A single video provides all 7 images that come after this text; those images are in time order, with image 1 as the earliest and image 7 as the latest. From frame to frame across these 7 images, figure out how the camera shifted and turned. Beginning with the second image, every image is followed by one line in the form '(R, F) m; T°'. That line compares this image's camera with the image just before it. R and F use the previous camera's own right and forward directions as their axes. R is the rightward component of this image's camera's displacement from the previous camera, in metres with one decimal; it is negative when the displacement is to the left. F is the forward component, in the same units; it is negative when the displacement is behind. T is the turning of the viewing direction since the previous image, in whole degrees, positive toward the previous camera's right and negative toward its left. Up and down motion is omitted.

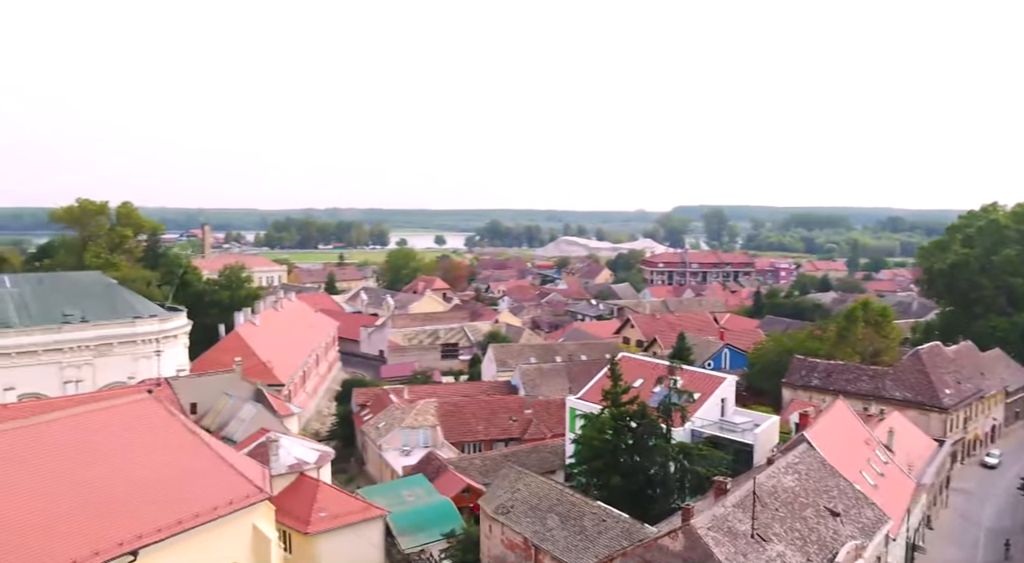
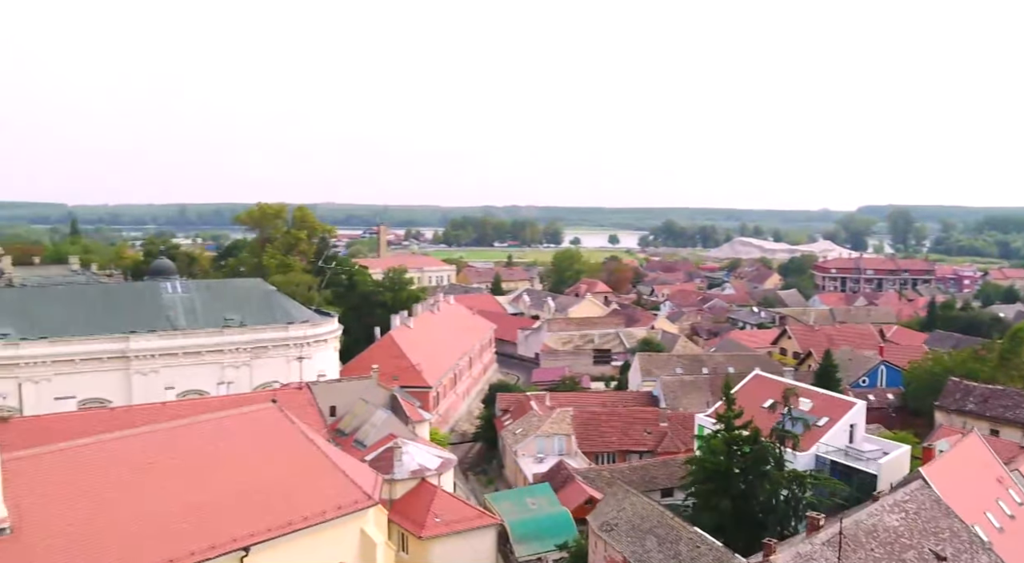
(+2.3, -0.1) m; -12°
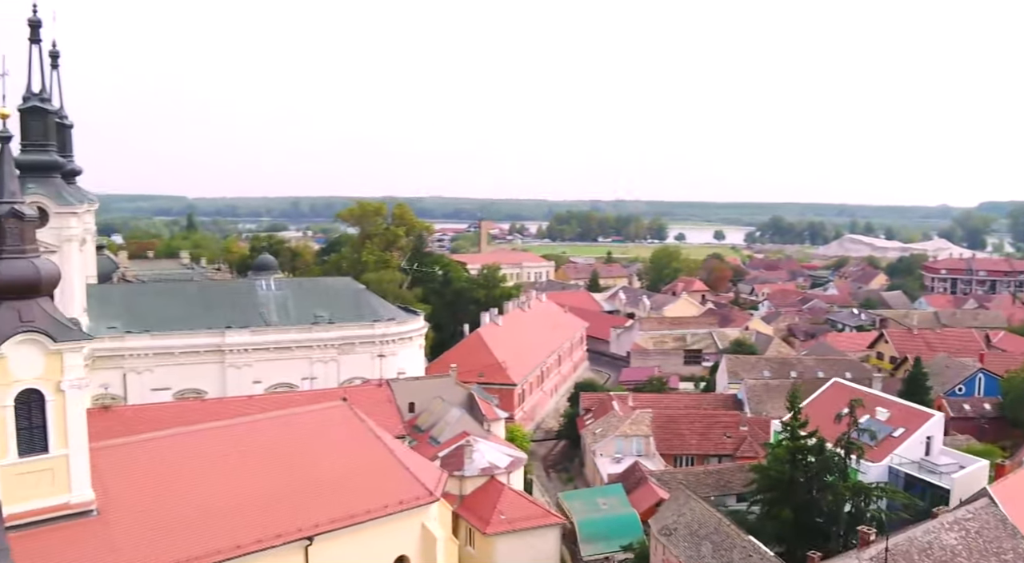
(+1.4, -0.5) m; -7°
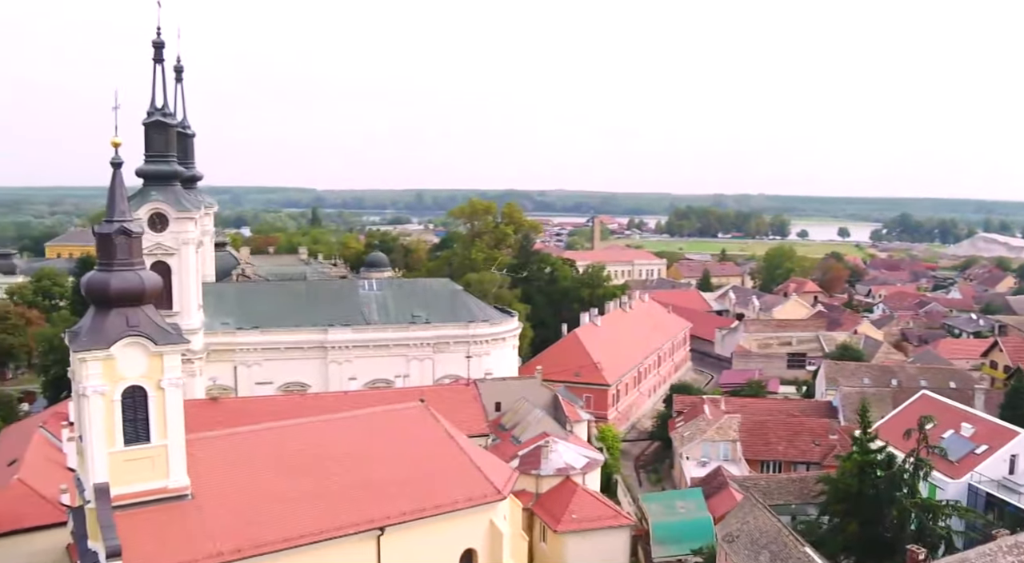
(+1.6, -1.1) m; -8°
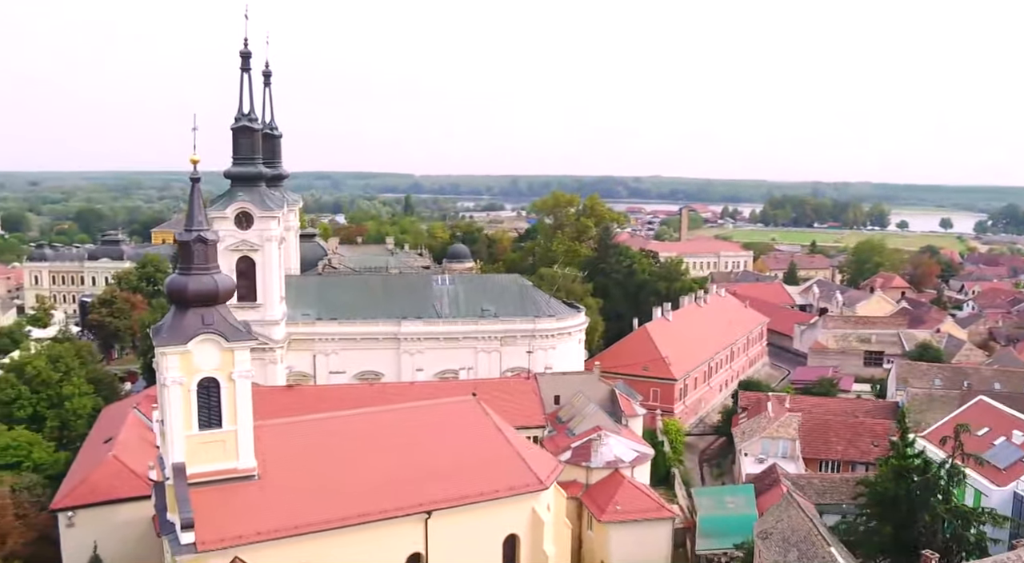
(+1.5, -1.6) m; -6°
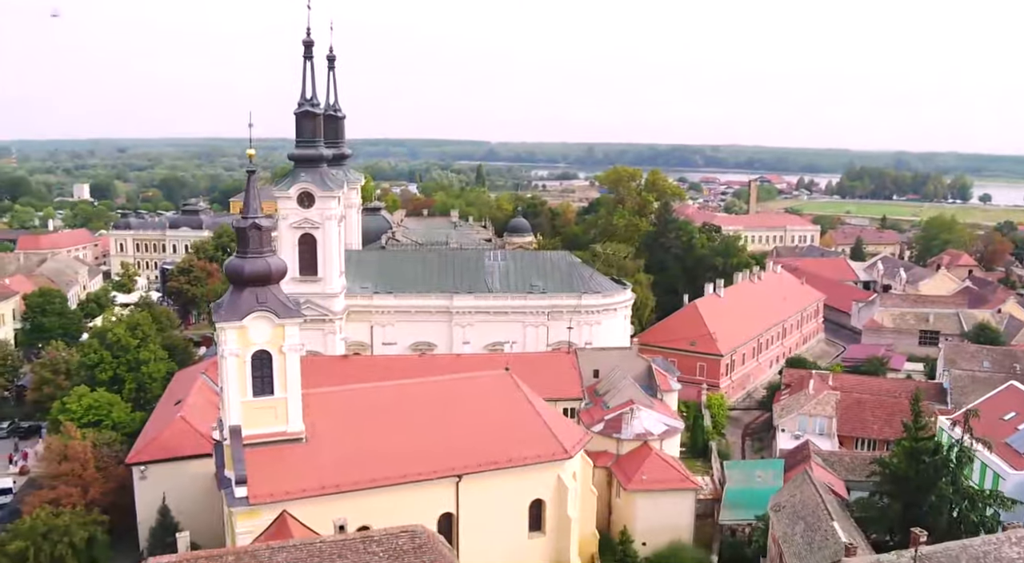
(+1.5, -1.9) m; -5°
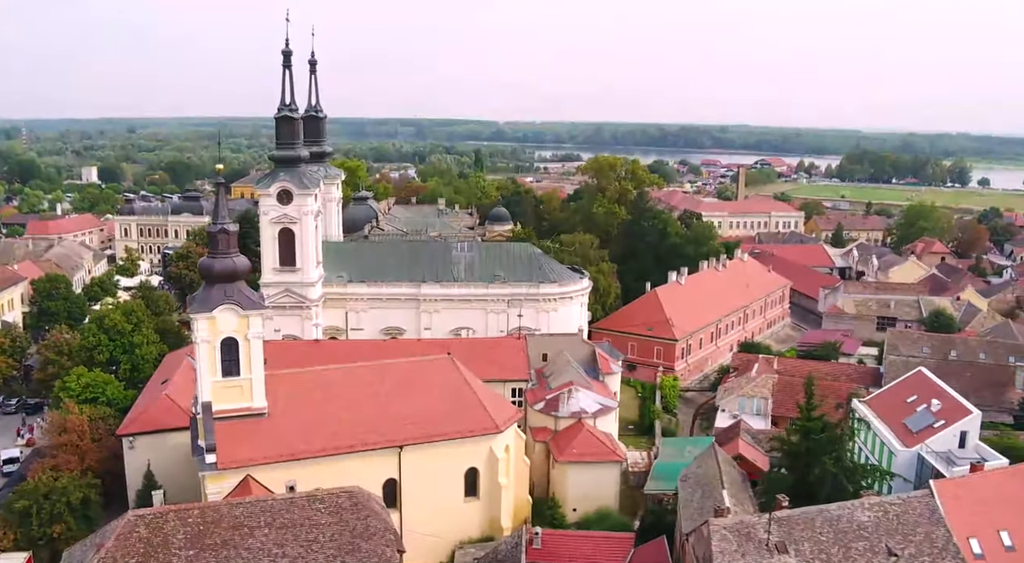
(+2.8, -4.0) m; -1°
